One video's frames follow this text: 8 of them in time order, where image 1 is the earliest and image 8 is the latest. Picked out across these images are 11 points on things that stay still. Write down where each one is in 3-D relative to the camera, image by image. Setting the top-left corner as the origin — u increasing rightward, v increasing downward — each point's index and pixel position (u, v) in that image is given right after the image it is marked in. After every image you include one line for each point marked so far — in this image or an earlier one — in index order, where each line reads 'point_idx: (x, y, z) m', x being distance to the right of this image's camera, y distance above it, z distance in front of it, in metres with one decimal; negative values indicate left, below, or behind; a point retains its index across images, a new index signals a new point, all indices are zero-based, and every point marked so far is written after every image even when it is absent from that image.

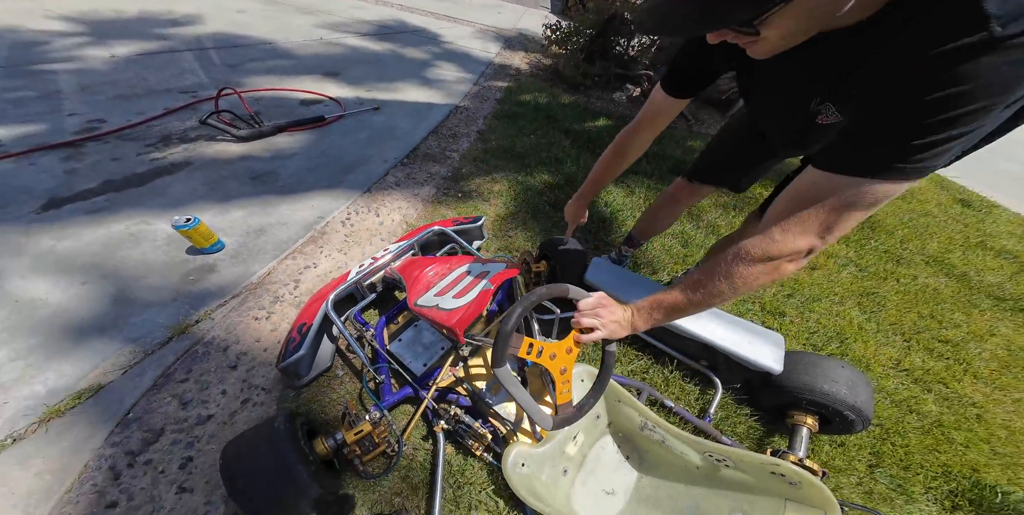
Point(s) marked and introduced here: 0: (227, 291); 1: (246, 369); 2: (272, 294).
0: (-1.1, -0.1, +1.7) m
1: (-1.0, -0.4, +1.5) m
2: (-1.0, -0.1, +1.7) m
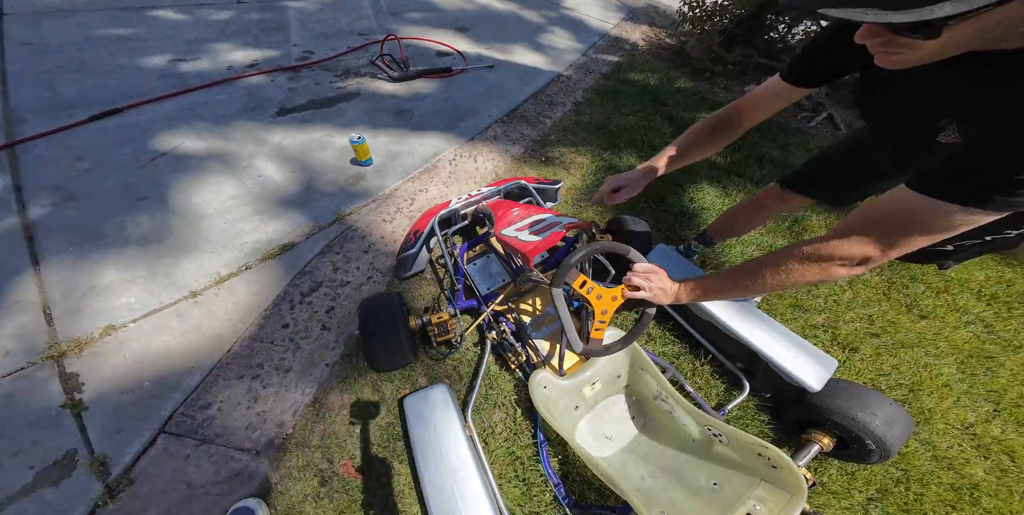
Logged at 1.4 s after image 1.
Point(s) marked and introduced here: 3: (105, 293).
0: (-0.8, +0.4, +2.3) m
1: (-0.7, 0.0, +2.1) m
2: (-0.7, +0.3, +2.3) m
3: (-1.7, -0.1, +1.7) m
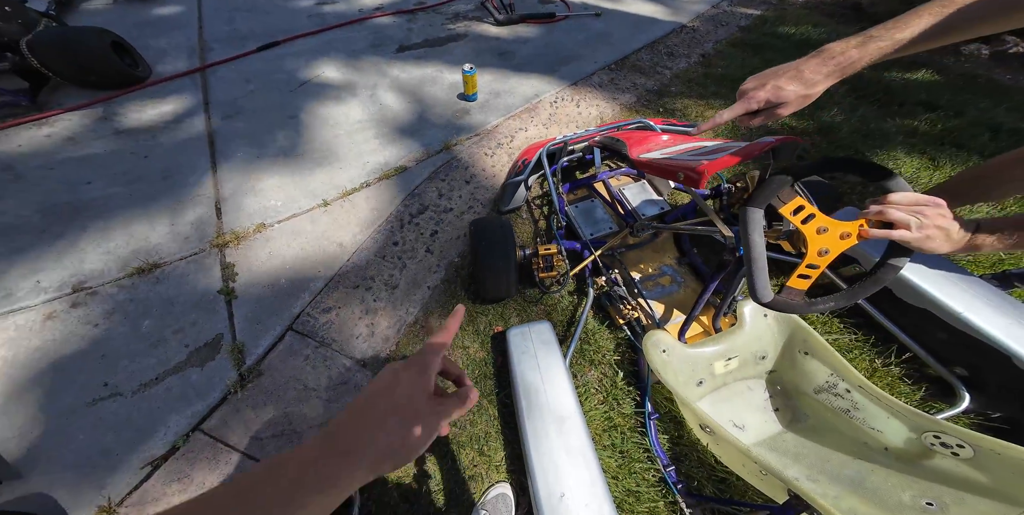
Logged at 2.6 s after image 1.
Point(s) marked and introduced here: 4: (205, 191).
0: (-0.2, +0.7, +2.3) m
1: (-0.2, +0.4, +2.1) m
2: (0.0, +0.6, +2.2) m
3: (-1.2, +0.3, +1.9) m
4: (-1.4, +0.3, +1.9) m
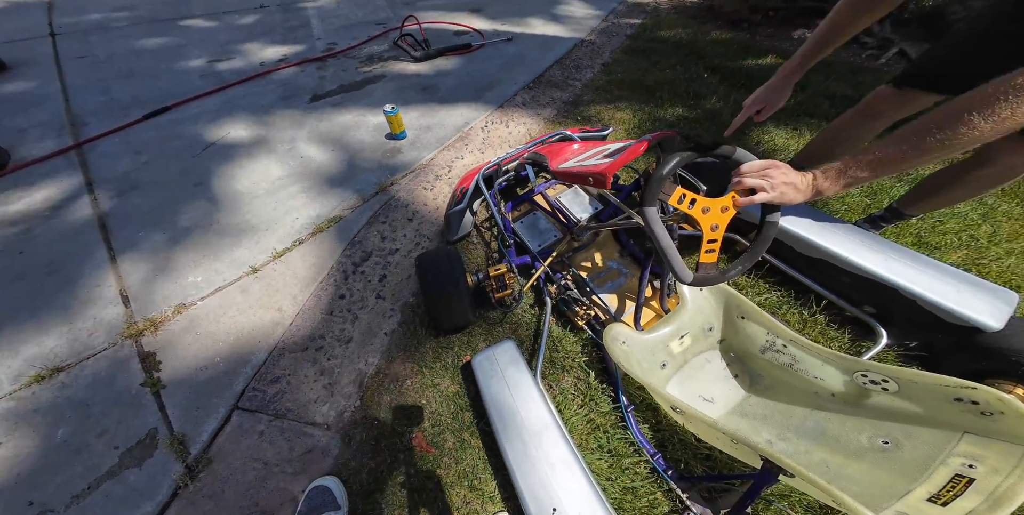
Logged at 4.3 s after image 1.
0: (-0.6, +0.5, +2.3) m
1: (-0.5, +0.2, +2.1) m
2: (-0.4, +0.5, +2.2) m
3: (-1.4, -0.1, +1.7) m
4: (-1.7, -0.1, +1.7) m
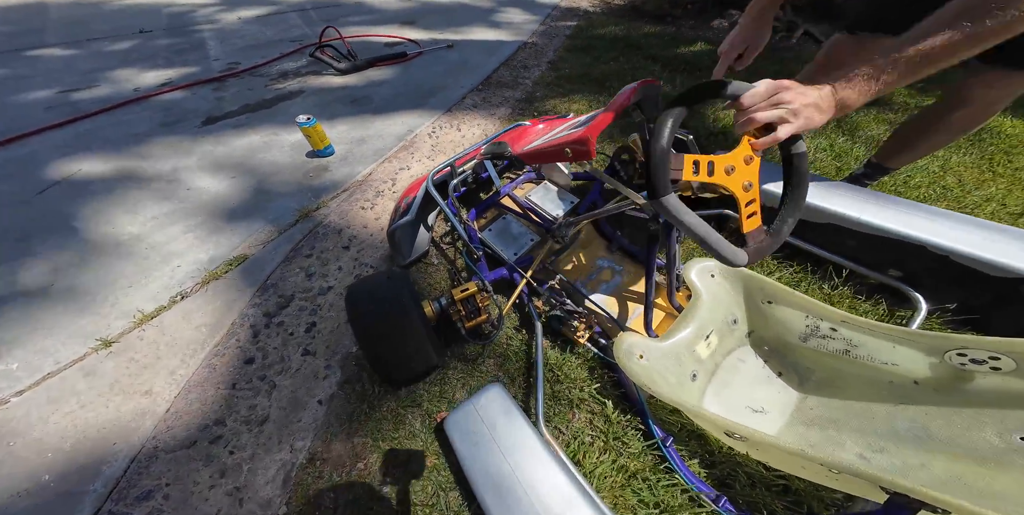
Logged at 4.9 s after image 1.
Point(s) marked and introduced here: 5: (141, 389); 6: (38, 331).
0: (-0.8, +0.3, +1.9) m
1: (-0.6, 0.0, +1.7) m
2: (-0.6, +0.3, +1.9) m
3: (-1.5, -0.4, +1.2) m
4: (-1.7, -0.4, +1.2) m
5: (-1.0, -0.4, +1.3) m
6: (-1.4, -0.3, +1.3) m
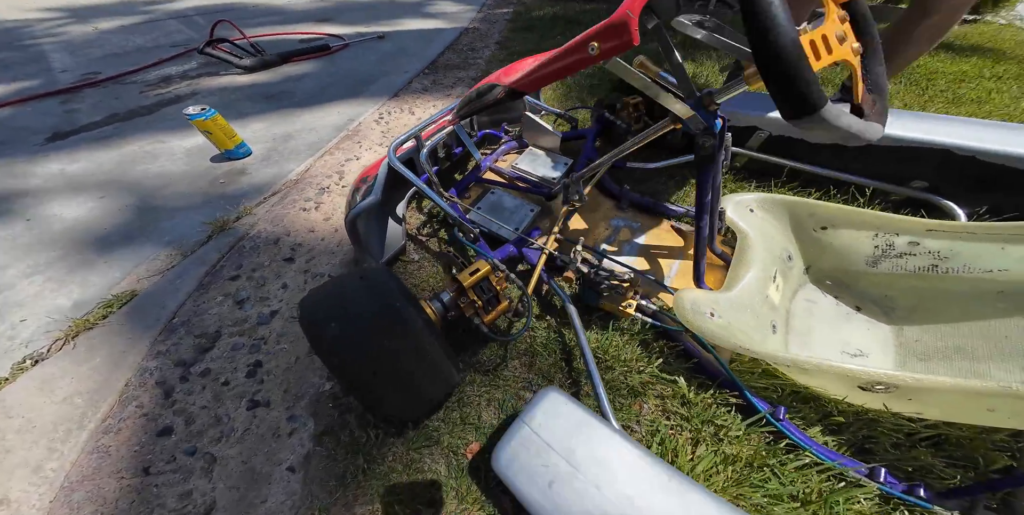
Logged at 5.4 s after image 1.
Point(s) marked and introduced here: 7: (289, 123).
0: (-0.9, +0.2, +1.4) m
1: (-0.6, 0.0, +1.2) m
2: (-0.7, +0.2, +1.4) m
3: (-1.3, -0.5, +0.6) m
4: (-1.5, -0.5, +0.5) m
5: (-0.9, -0.4, +0.7) m
6: (-1.3, -0.4, +0.7) m
7: (-1.0, +0.5, +1.7) m
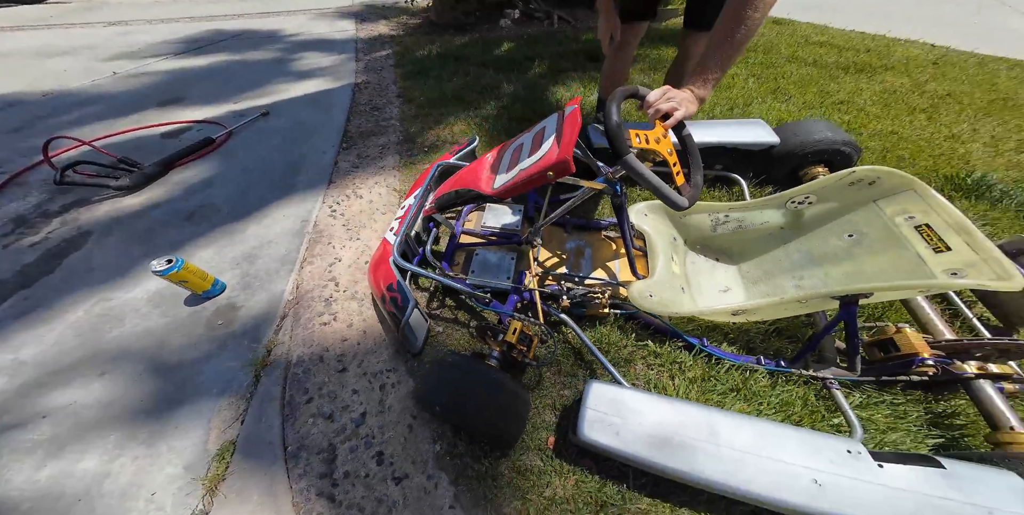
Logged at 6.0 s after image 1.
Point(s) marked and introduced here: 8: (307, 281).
0: (-0.9, -0.2, +1.6) m
1: (-0.5, -0.4, +1.5) m
2: (-0.8, -0.2, +1.6) m
3: (-0.8, -1.1, +0.8) m
4: (-1.0, -1.2, +0.6) m
5: (-0.5, -0.9, +1.0) m
6: (-0.9, -1.0, +0.9) m
7: (-1.2, 0.0, +1.8) m
8: (-0.8, -0.1, +1.7) m
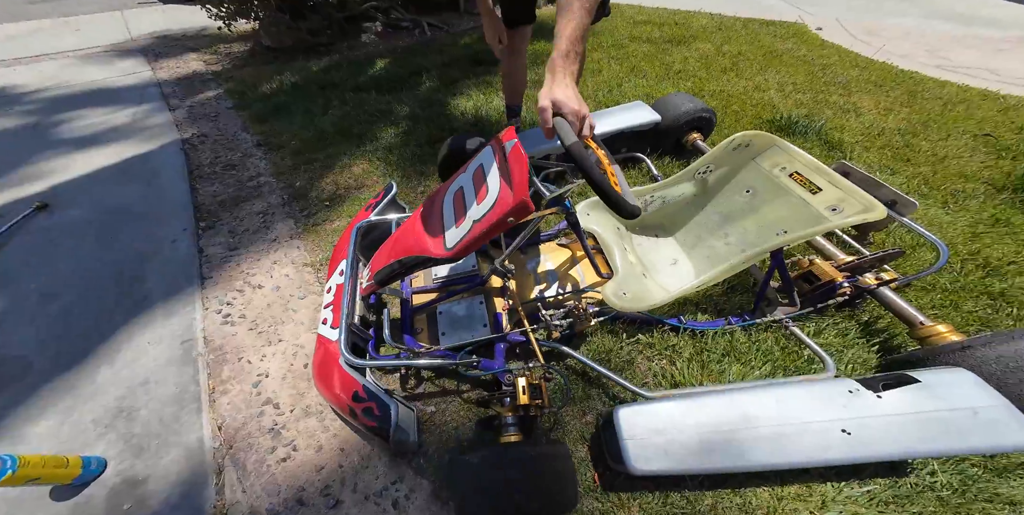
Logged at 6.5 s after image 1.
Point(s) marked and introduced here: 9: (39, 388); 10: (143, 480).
0: (-0.8, -0.6, +1.1) m
1: (-0.4, -0.7, +1.2) m
2: (-0.7, -0.5, +1.2) m
3: (-0.2, -1.4, +0.4) m
4: (-0.3, -1.5, +0.2) m
5: (0.0, -1.1, +0.7) m
6: (-0.3, -1.3, +0.5) m
7: (-1.2, -0.4, +1.2) m
8: (-0.8, -0.5, +1.2) m
9: (-1.4, -0.5, +1.2) m
10: (-0.9, -0.6, +1.1) m
